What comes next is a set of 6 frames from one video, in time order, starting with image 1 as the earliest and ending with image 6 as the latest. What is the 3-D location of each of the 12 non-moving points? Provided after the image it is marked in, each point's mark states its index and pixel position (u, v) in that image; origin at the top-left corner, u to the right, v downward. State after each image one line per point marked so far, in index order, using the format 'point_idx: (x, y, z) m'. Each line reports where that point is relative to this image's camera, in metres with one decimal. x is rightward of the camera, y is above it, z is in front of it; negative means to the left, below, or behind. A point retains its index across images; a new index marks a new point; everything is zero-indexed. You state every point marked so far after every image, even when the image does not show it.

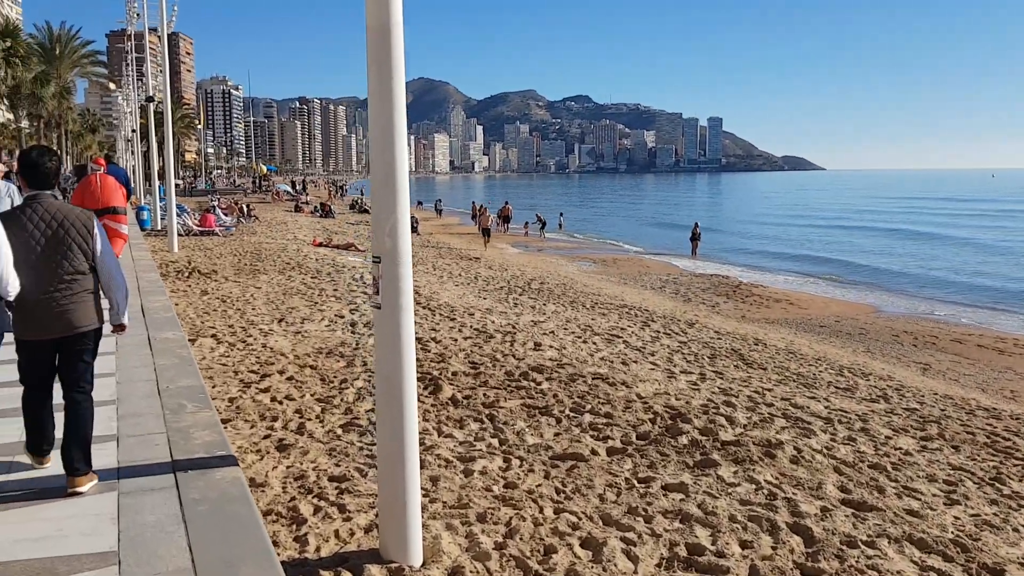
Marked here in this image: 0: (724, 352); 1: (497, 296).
0: (+2.5, -0.8, +10.8) m
1: (-0.2, -0.1, +14.6) m
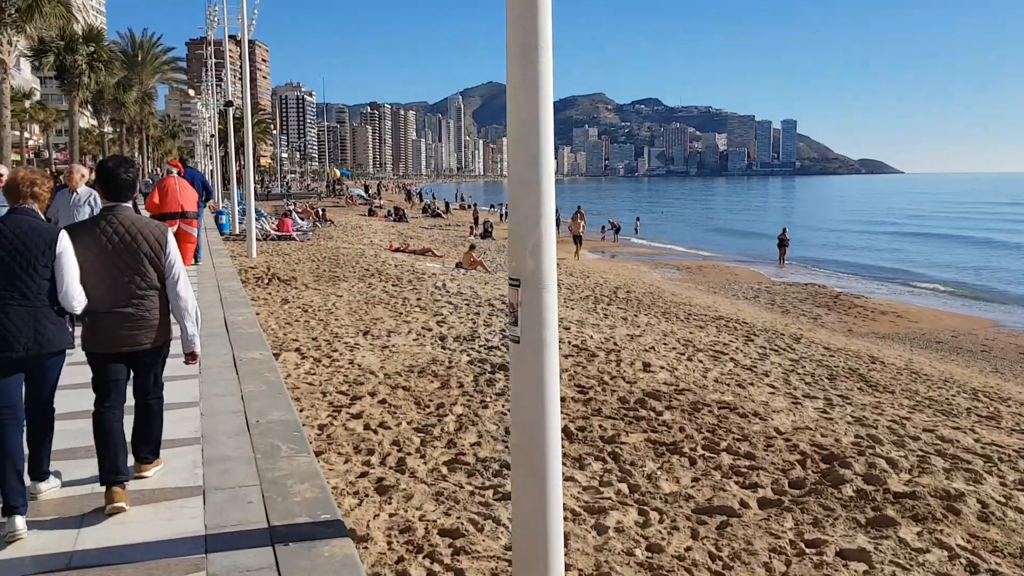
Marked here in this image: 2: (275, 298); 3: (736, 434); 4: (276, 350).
0: (+3.5, -0.9, +9.9) m
1: (+1.1, -0.3, +13.9) m
2: (-3.0, -0.2, +11.6) m
3: (+1.3, -0.9, +5.4) m
4: (-2.0, -0.5, +8.0) m
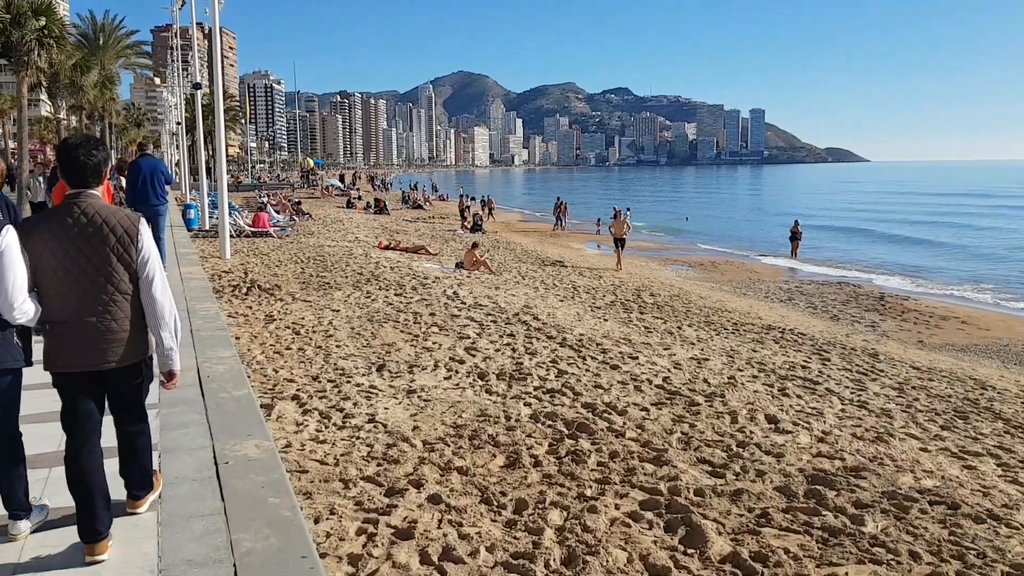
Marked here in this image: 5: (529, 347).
0: (+3.9, -1.0, +8.0) m
1: (+1.4, -0.4, +11.9) m
2: (-2.7, -0.3, +9.5) m
3: (+1.9, -1.1, +3.5) m
4: (-1.6, -0.7, +5.9) m
5: (+0.2, -0.5, +7.8) m
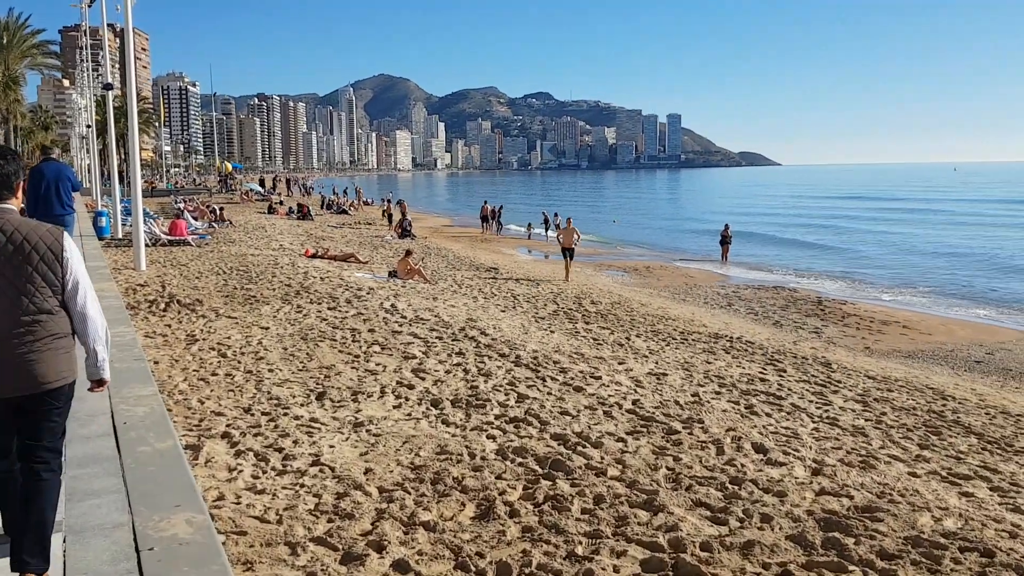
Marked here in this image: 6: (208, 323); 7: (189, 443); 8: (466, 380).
0: (+3.5, -1.1, +7.8) m
1: (+0.7, -0.5, +11.4) m
2: (-3.2, -0.5, +8.7) m
3: (+1.8, -1.1, +3.0) m
4: (-1.8, -0.9, +5.2) m
5: (-0.2, -0.6, +7.2) m
6: (-3.2, -0.4, +9.7) m
7: (-1.8, -0.9, +5.1) m
8: (-0.3, -0.7, +6.8) m
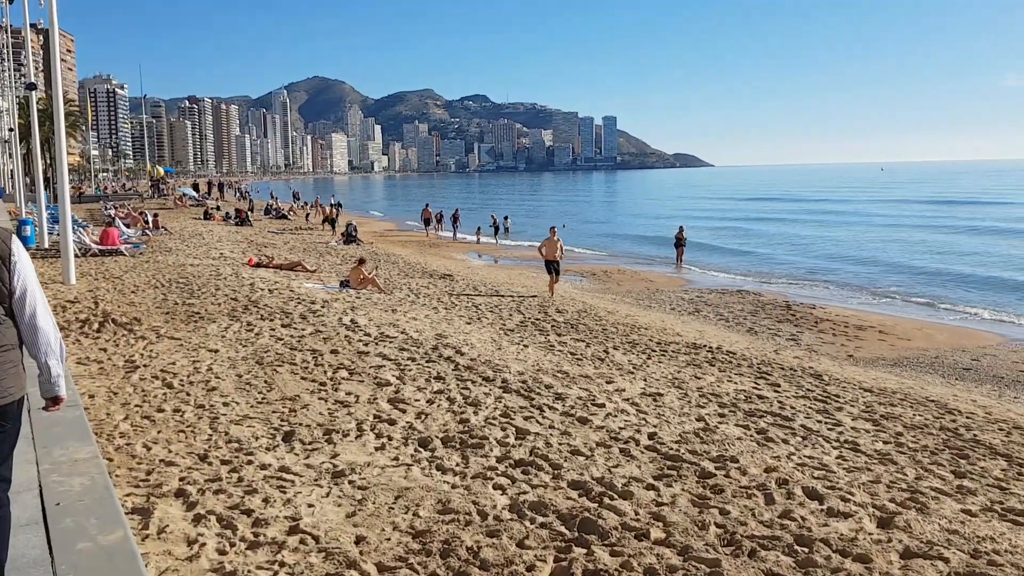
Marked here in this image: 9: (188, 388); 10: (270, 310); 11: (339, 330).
0: (+3.4, -1.2, +7.2) m
1: (+0.3, -0.6, +10.7) m
2: (-3.4, -0.7, +7.7) m
3: (+2.0, -1.2, +2.4) m
4: (-1.7, -1.0, +4.3) m
5: (-0.3, -0.8, +6.4) m
6: (-3.5, -0.5, +8.7) m
7: (-1.7, -1.0, +4.2) m
8: (-0.4, -0.8, +6.0) m
9: (-2.5, -0.7, +6.9) m
10: (-2.9, -0.3, +11.1) m
11: (-1.8, -0.4, +9.7) m
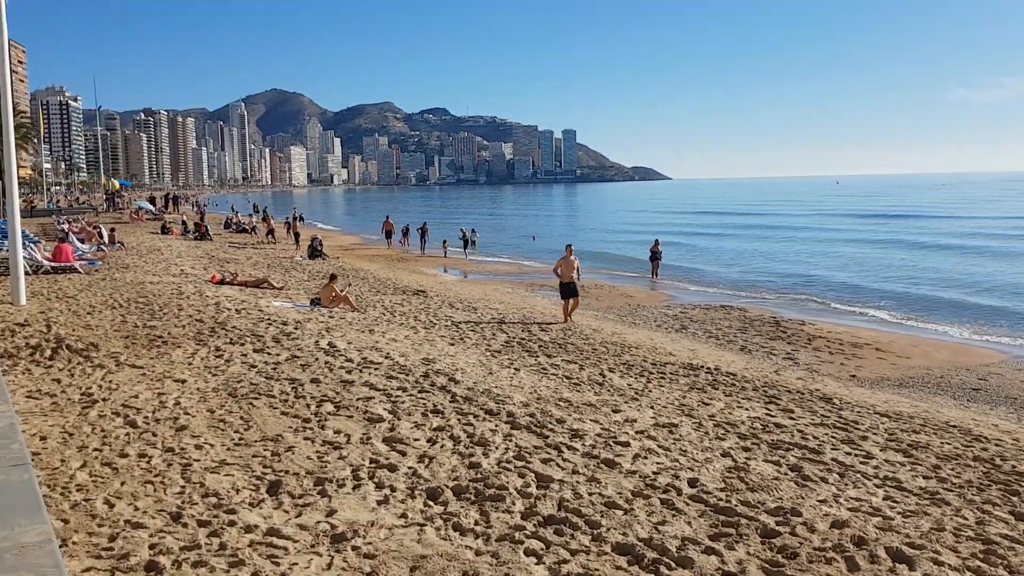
0: (+3.4, -1.3, +6.7) m
1: (+0.2, -0.8, +10.0) m
2: (-3.4, -0.9, +6.9) m
3: (+2.3, -1.3, +1.8) m
4: (-1.6, -1.1, +3.6) m
5: (-0.2, -0.9, +5.8) m
6: (-3.5, -0.7, +7.9) m
7: (-1.6, -1.2, +3.5) m
8: (-0.3, -1.0, +5.3) m
9: (-2.4, -0.9, +6.1) m
10: (-3.1, -0.5, +10.3) m
11: (-1.9, -0.7, +8.9) m
